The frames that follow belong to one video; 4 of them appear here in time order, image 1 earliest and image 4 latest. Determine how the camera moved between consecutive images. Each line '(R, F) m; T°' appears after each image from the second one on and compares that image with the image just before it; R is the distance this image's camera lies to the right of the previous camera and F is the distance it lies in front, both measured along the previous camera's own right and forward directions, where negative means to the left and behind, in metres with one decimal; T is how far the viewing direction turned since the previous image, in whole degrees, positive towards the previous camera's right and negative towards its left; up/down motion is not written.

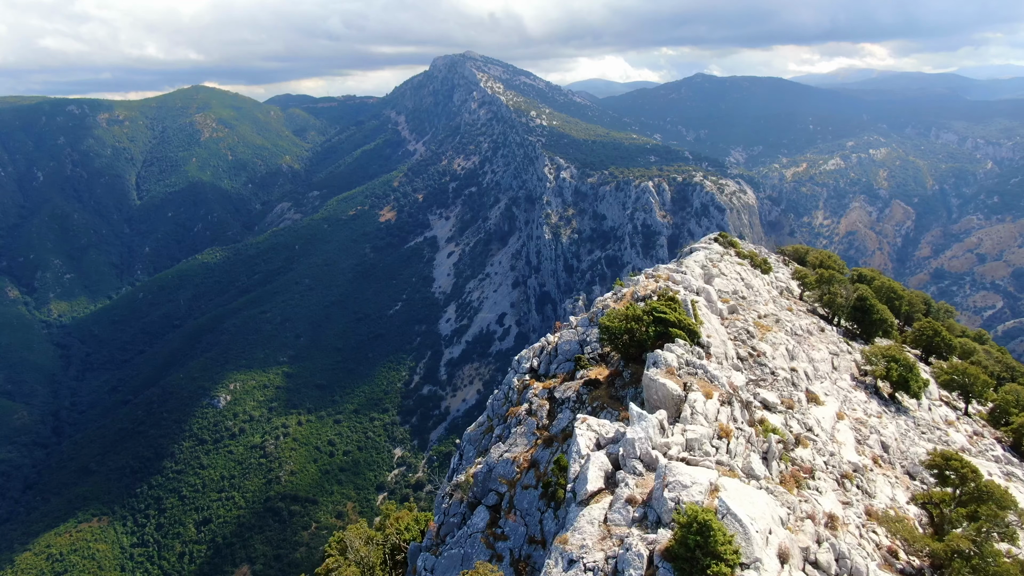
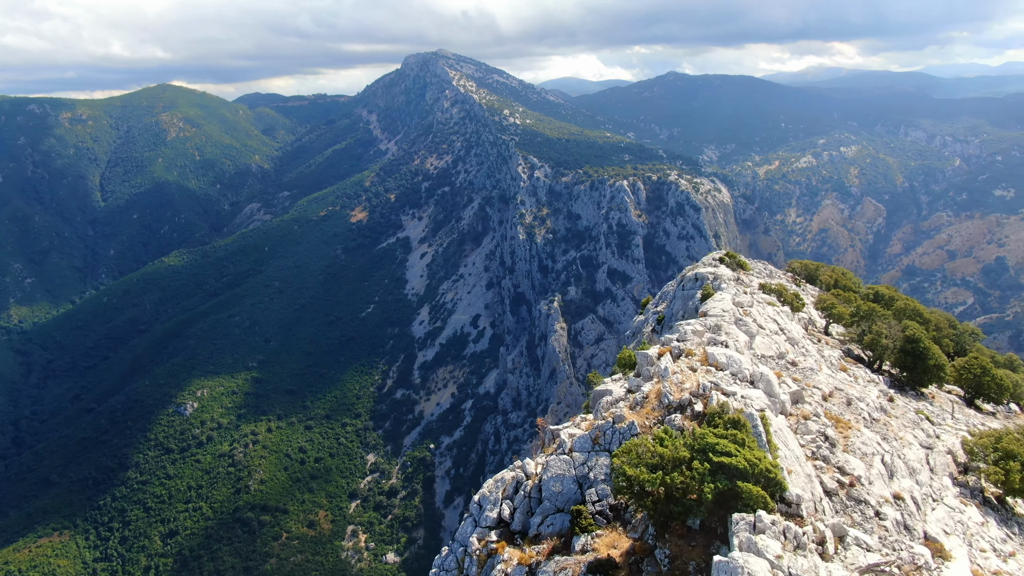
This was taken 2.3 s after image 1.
(+4.9, +2.5) m; +1°
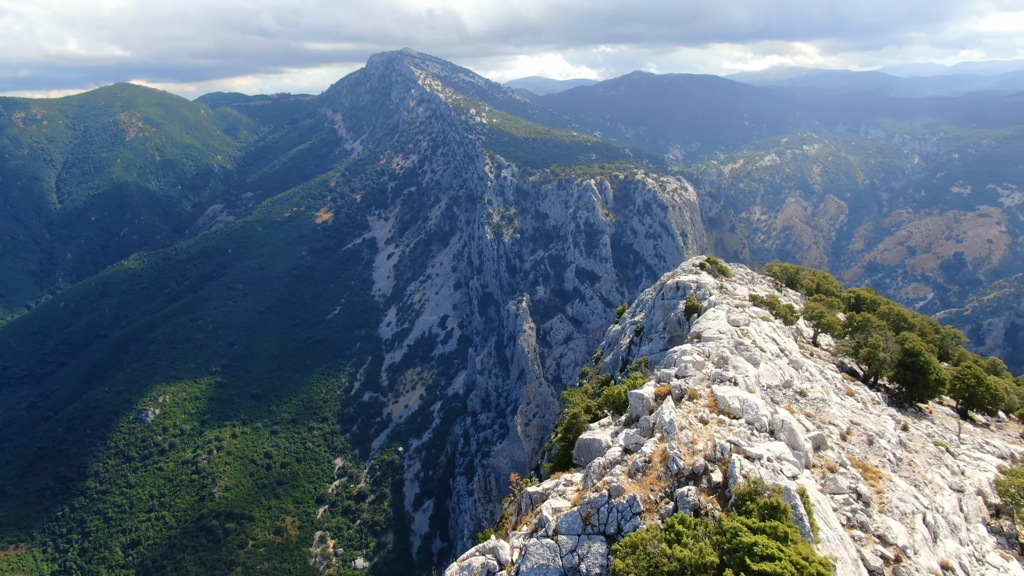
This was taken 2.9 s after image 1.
(+6.3, +1.1) m; +2°
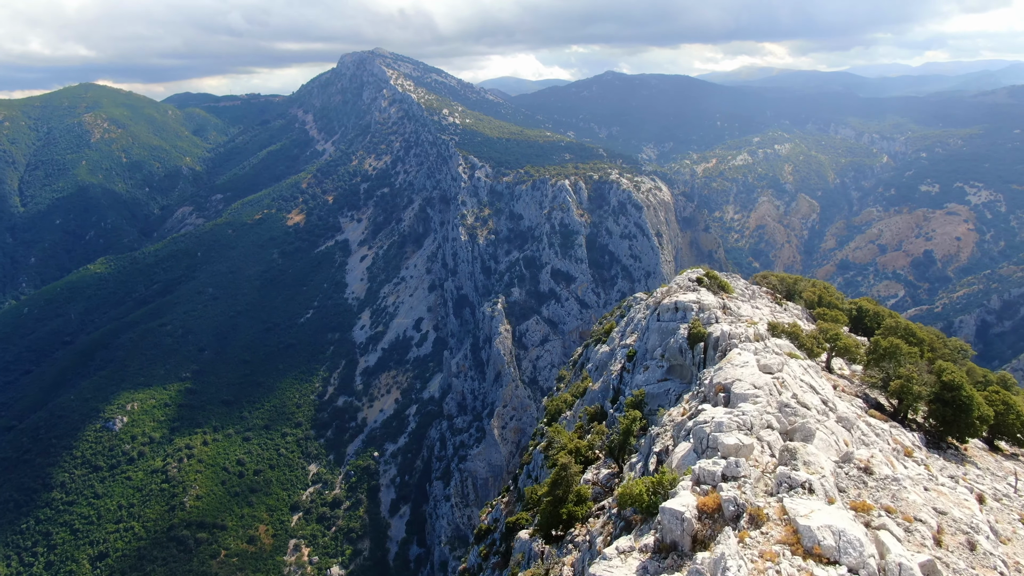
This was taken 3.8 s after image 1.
(+4.8, +1.2) m; +1°
